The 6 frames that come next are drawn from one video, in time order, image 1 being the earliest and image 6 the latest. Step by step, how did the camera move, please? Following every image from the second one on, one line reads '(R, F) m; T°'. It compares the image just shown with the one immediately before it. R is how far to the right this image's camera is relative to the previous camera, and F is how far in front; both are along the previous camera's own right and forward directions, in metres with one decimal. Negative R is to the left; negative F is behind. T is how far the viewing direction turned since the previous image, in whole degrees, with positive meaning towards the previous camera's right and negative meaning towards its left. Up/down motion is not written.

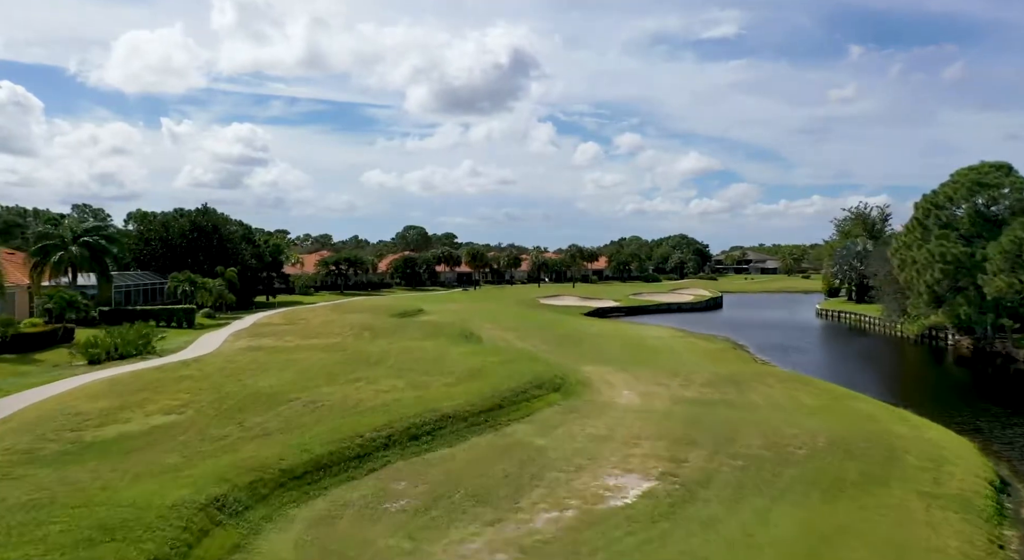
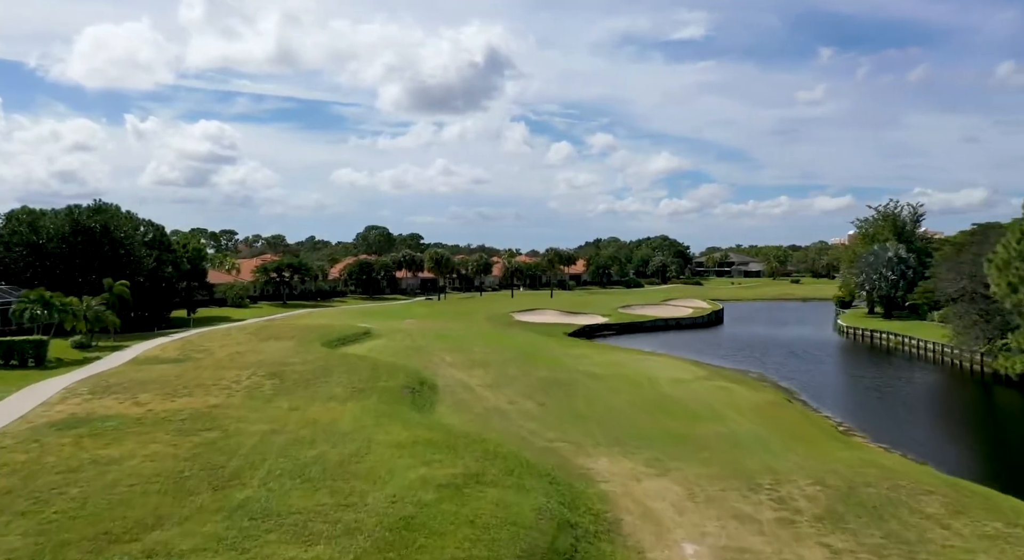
(+0.2, +12.4) m; +2°
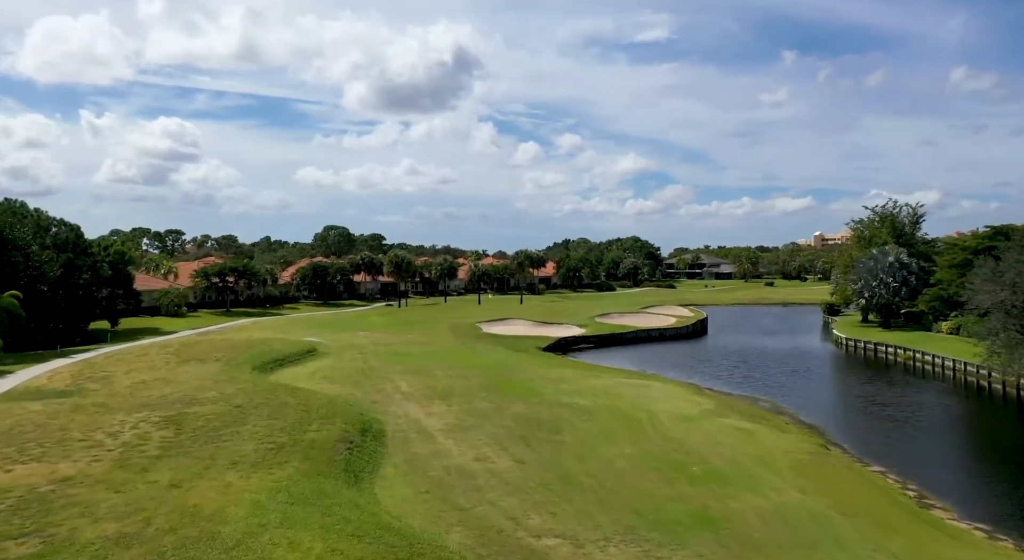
(-0.1, +6.6) m; +3°
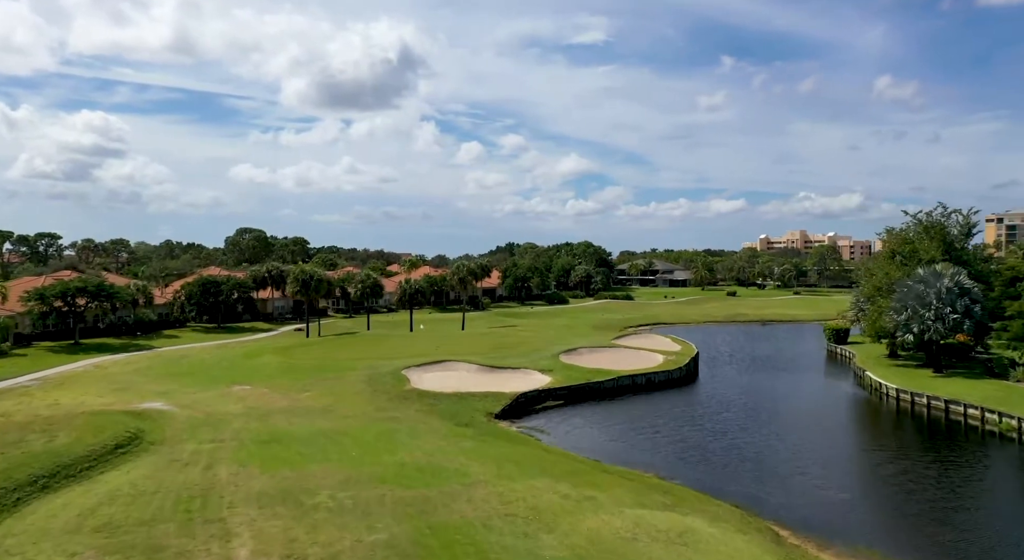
(+0.1, +16.0) m; +5°
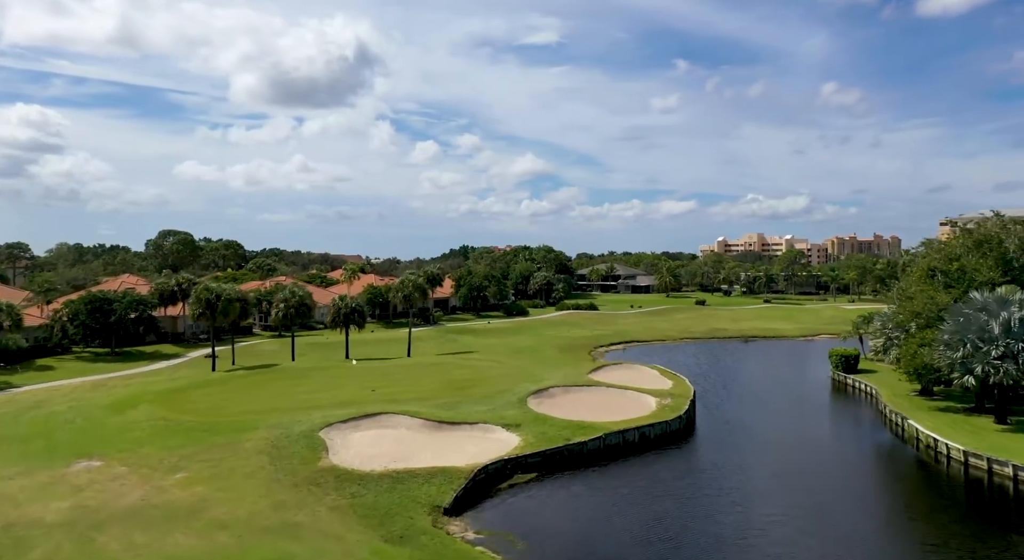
(0.0, +10.9) m; +4°
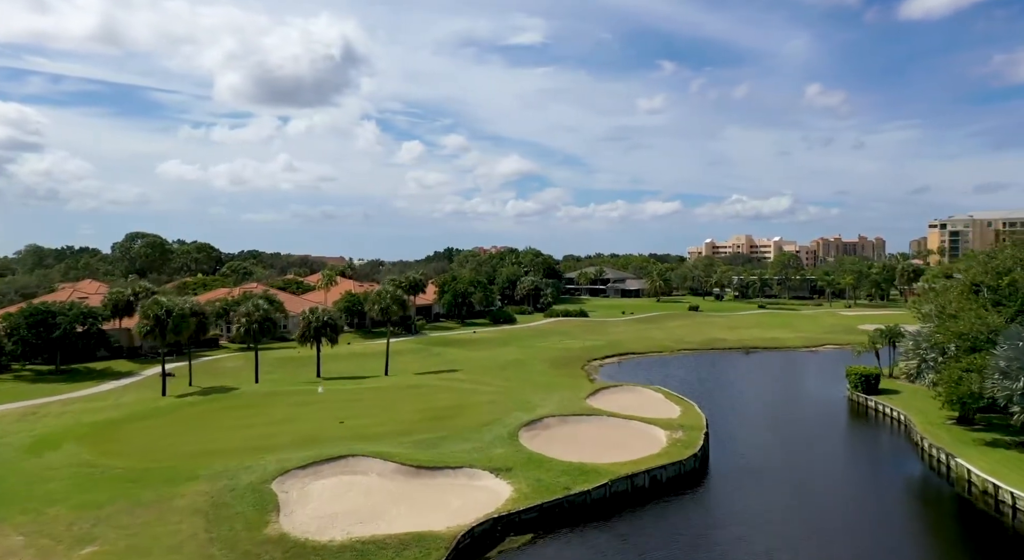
(-0.2, +5.3) m; +1°
